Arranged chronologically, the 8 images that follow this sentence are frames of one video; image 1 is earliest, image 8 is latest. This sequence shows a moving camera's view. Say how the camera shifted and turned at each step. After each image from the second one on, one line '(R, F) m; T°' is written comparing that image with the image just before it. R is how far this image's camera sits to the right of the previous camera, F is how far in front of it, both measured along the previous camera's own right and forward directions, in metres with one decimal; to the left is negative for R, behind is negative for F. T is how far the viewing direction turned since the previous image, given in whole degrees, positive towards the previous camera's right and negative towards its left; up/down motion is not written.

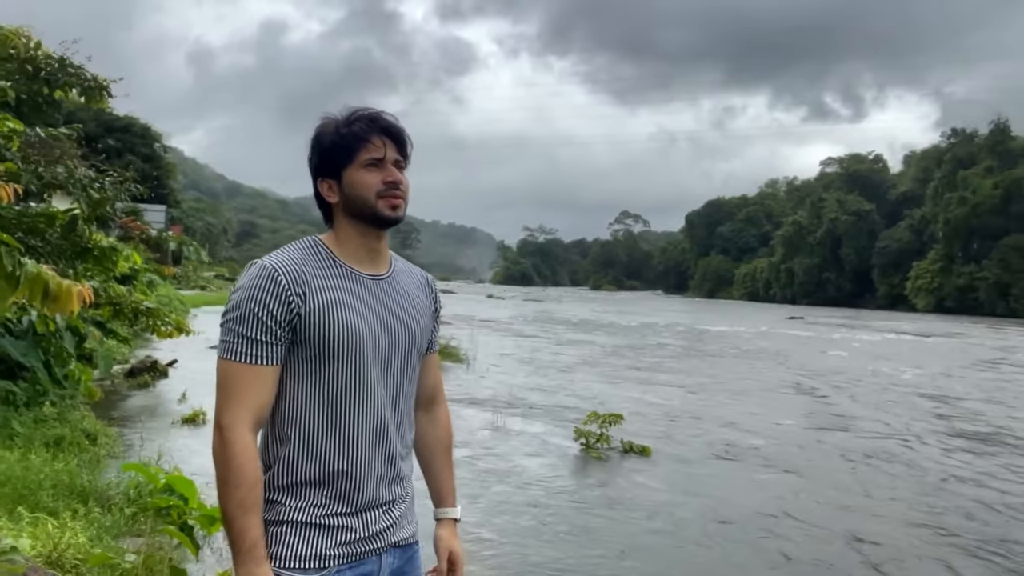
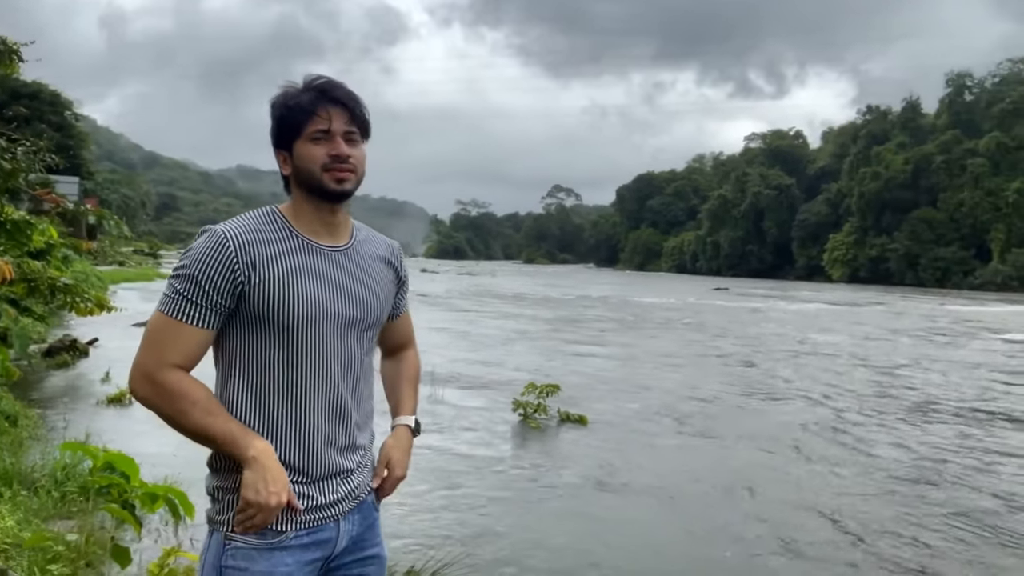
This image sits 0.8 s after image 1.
(+0.1, 0.0) m; -8°
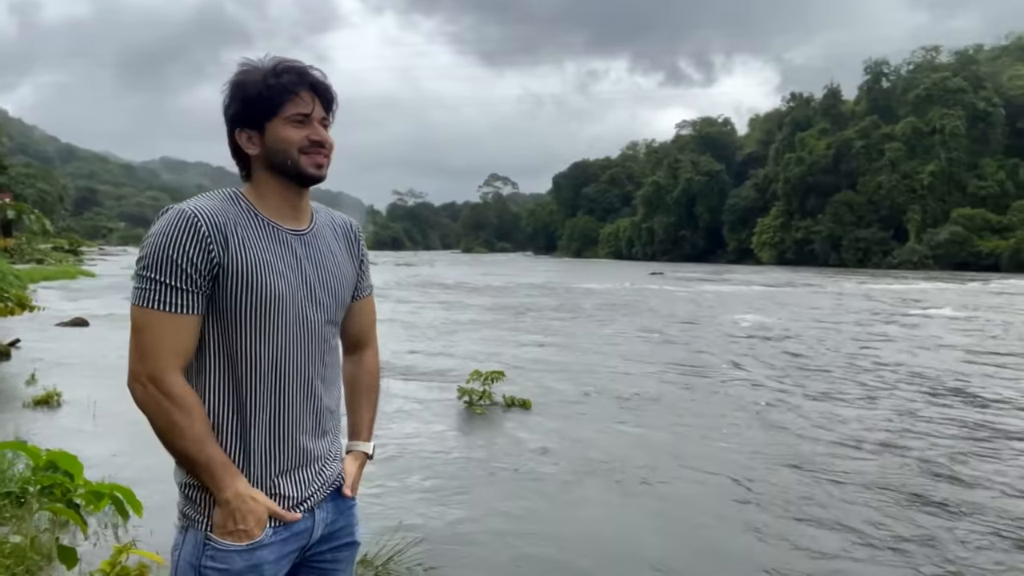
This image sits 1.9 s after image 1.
(0.0, 0.0) m; +5°
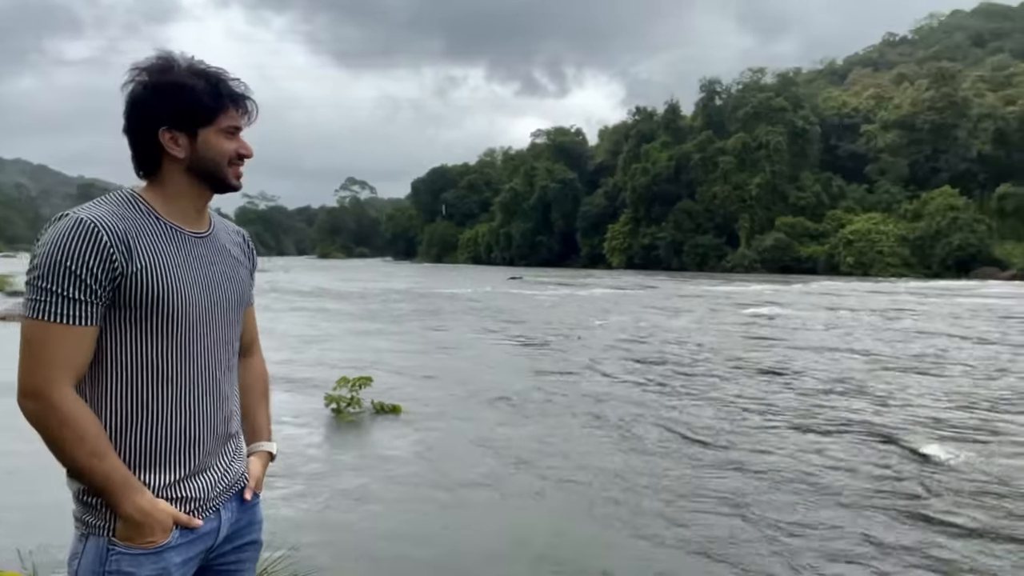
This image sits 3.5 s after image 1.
(+0.4, +0.1) m; -13°
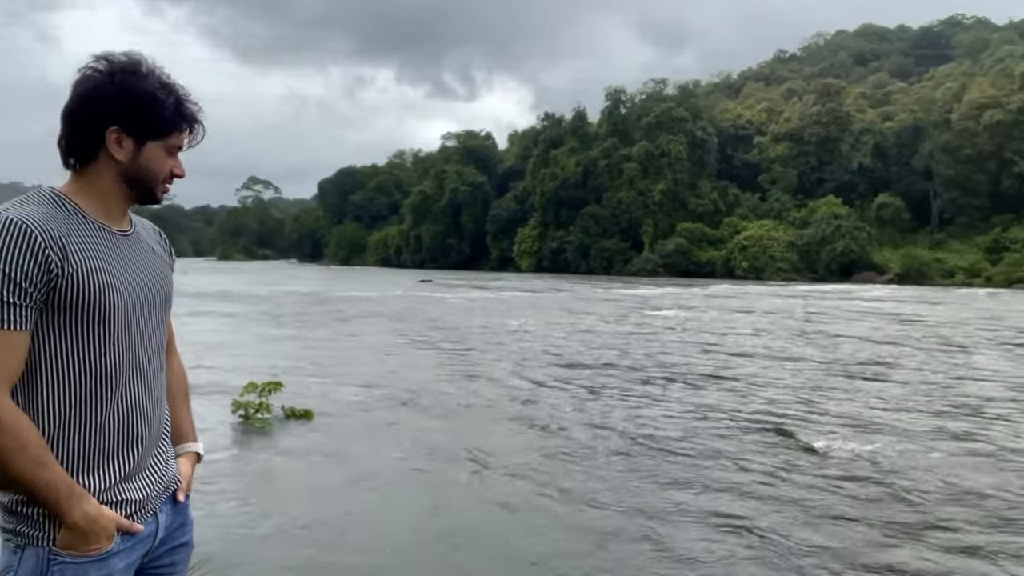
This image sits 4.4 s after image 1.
(0.0, 0.0) m; +7°
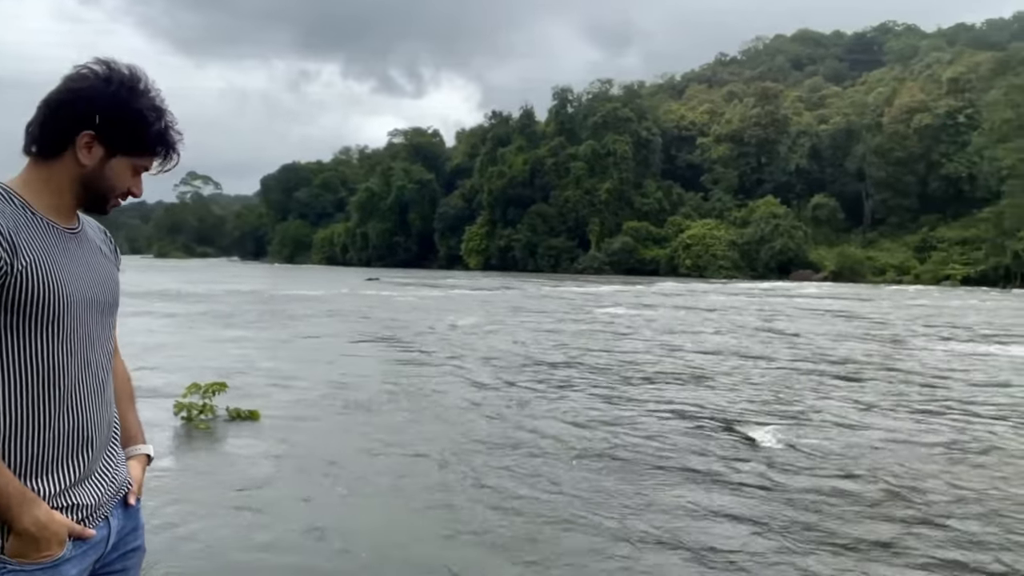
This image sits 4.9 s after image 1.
(+0.8, +0.1) m; -8°
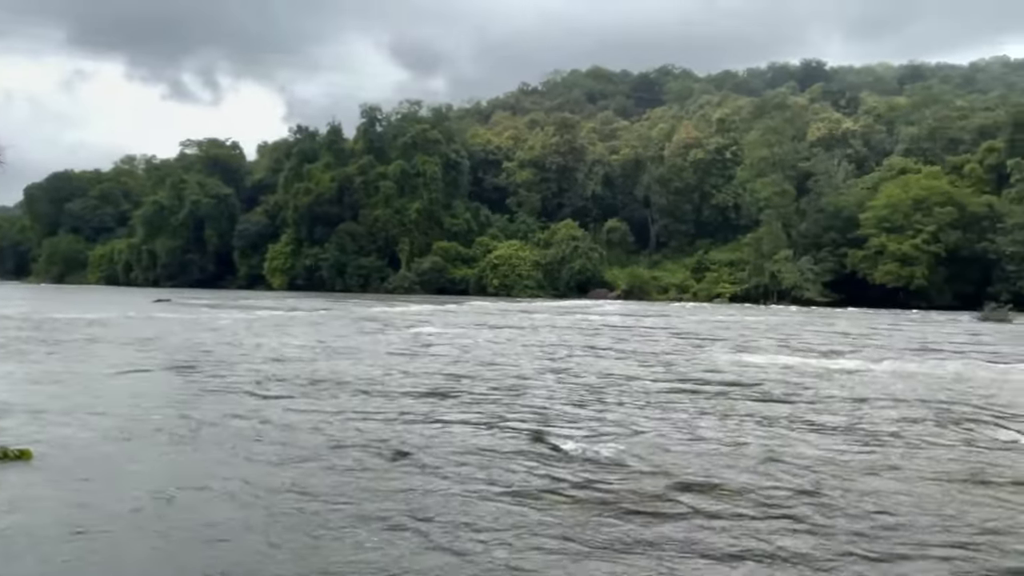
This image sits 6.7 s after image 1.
(-2.3, 0.0) m; +15°
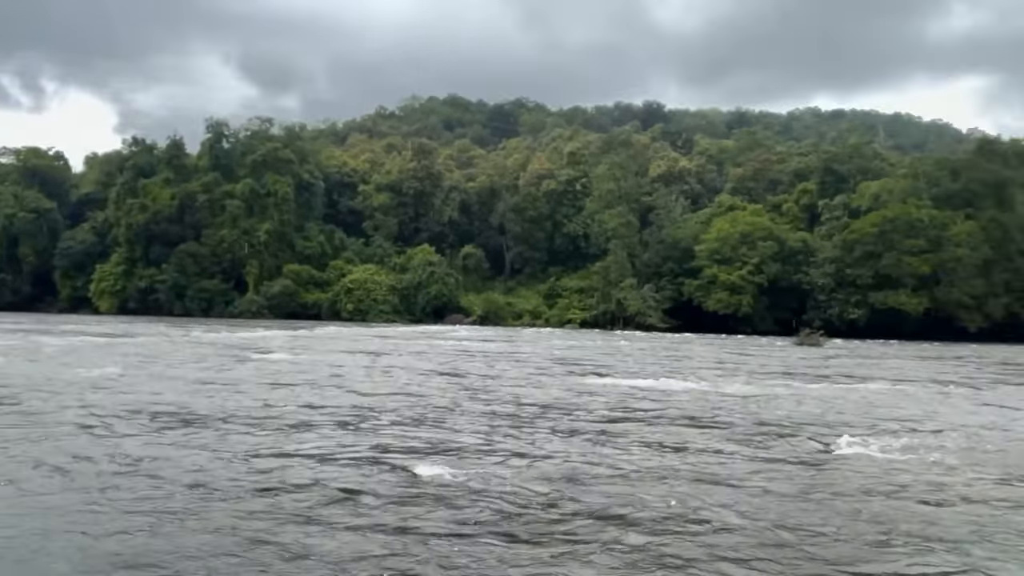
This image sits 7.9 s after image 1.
(-0.9, +0.2) m; +11°
